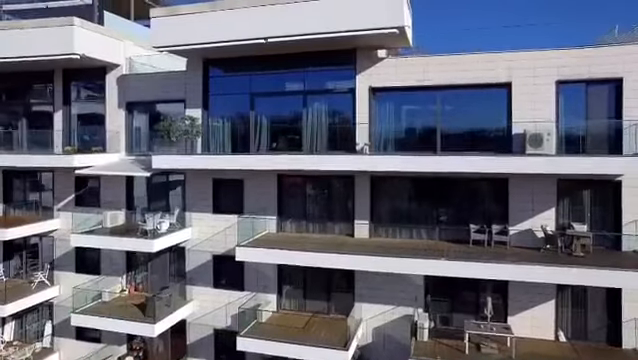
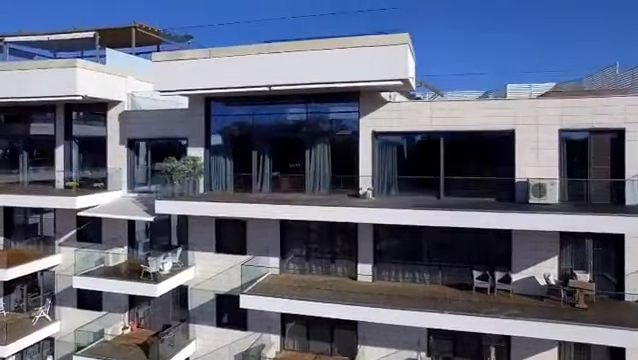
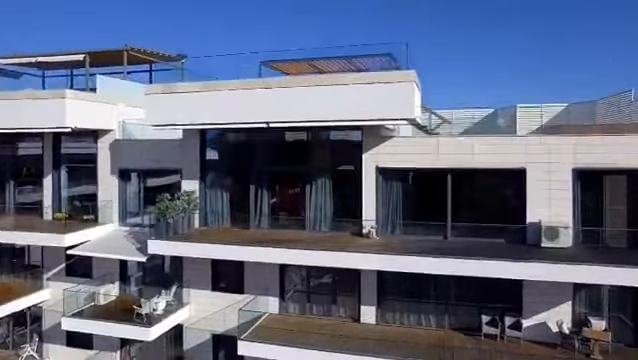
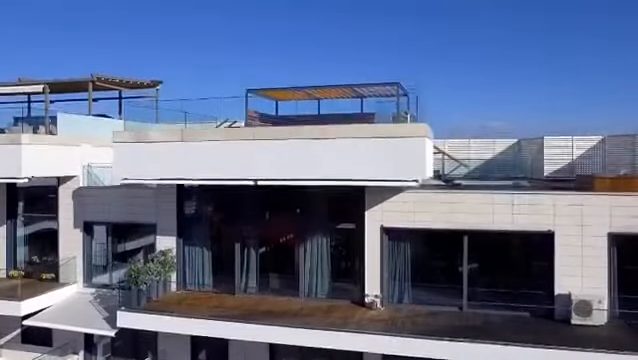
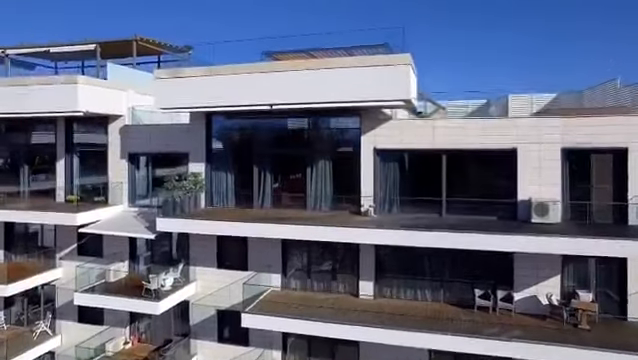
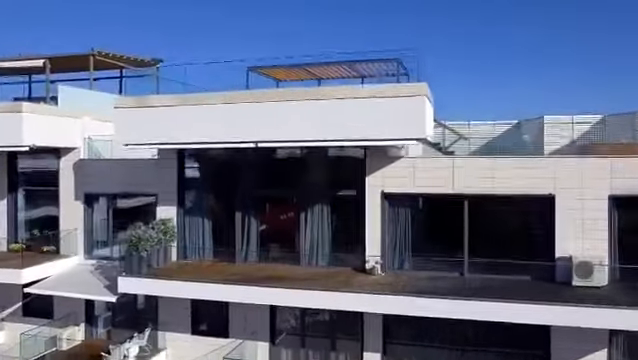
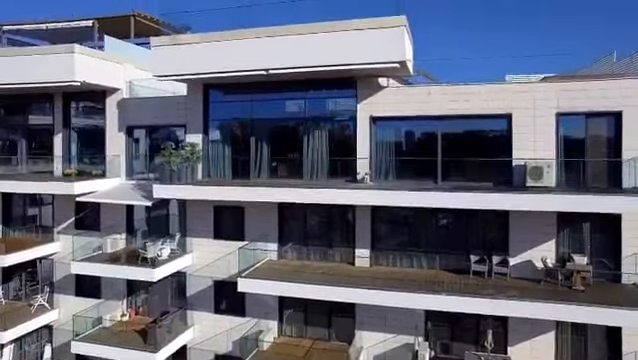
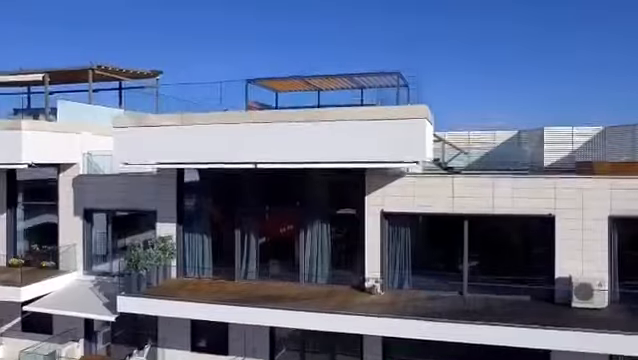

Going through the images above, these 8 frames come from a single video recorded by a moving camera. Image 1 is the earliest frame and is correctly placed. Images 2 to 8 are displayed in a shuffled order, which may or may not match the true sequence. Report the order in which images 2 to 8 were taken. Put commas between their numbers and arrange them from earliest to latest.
7, 2, 5, 3, 6, 8, 4
